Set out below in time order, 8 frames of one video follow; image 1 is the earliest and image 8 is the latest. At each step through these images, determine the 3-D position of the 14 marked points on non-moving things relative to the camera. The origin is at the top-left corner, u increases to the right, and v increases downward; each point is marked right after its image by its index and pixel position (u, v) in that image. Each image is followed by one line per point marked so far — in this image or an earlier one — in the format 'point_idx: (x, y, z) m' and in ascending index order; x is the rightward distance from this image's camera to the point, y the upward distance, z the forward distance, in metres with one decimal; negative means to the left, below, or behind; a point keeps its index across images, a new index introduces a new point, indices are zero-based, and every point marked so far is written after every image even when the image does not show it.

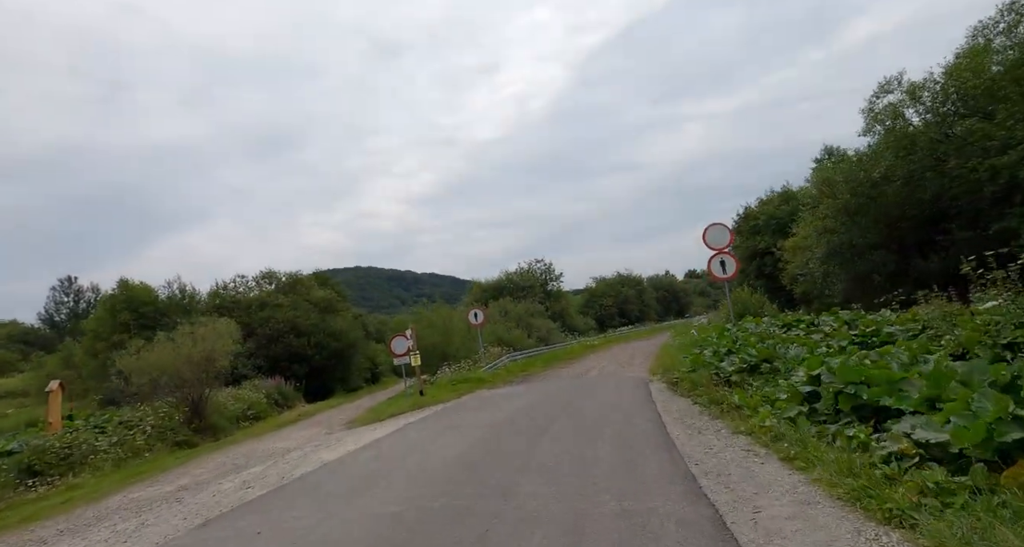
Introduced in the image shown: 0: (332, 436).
0: (-3.8, -3.5, +15.3) m
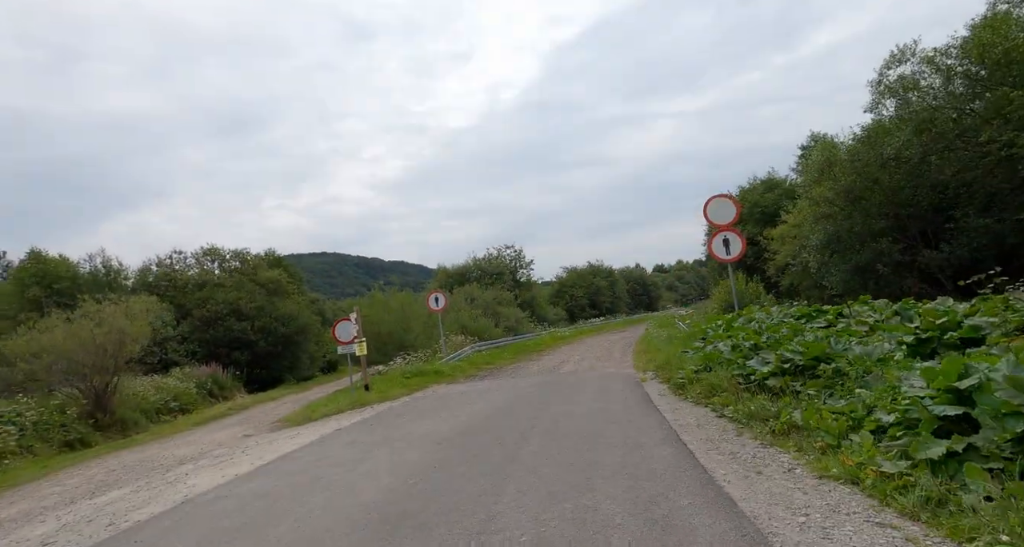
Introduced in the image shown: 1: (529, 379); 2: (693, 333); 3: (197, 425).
0: (-4.5, -2.9, +12.3) m
1: (+0.4, -2.4, +16.1) m
2: (+3.9, -1.3, +15.5) m
3: (-7.8, -3.8, +17.9) m
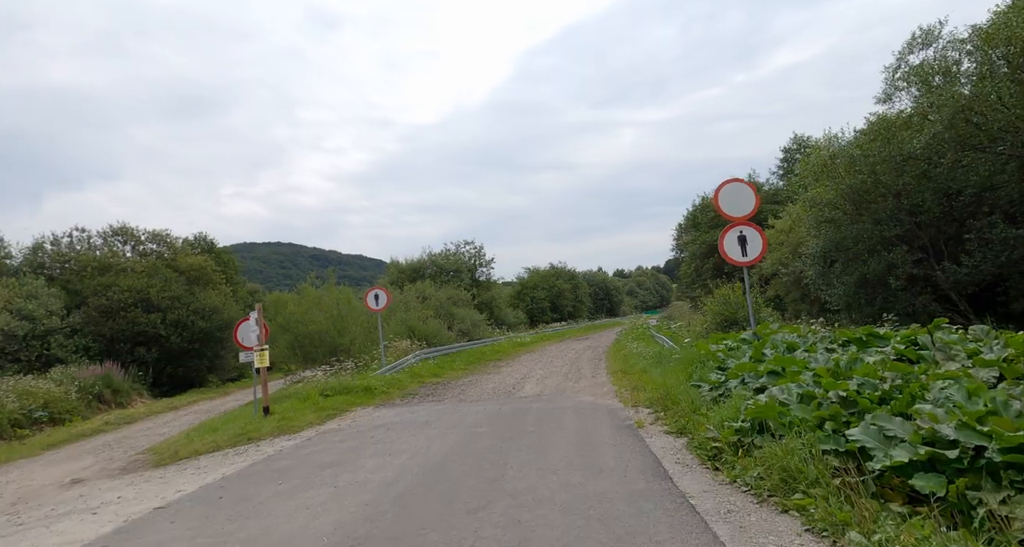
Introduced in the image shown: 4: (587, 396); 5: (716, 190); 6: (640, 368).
0: (-5.3, -2.6, +8.4) m
1: (-0.5, -2.3, +12.5) m
2: (+3.0, -1.4, +12.0) m
3: (-8.9, -3.4, +13.8) m
4: (+1.4, -2.2, +13.0) m
5: (+3.3, +1.4, +11.8) m
6: (+2.7, -2.0, +15.2) m
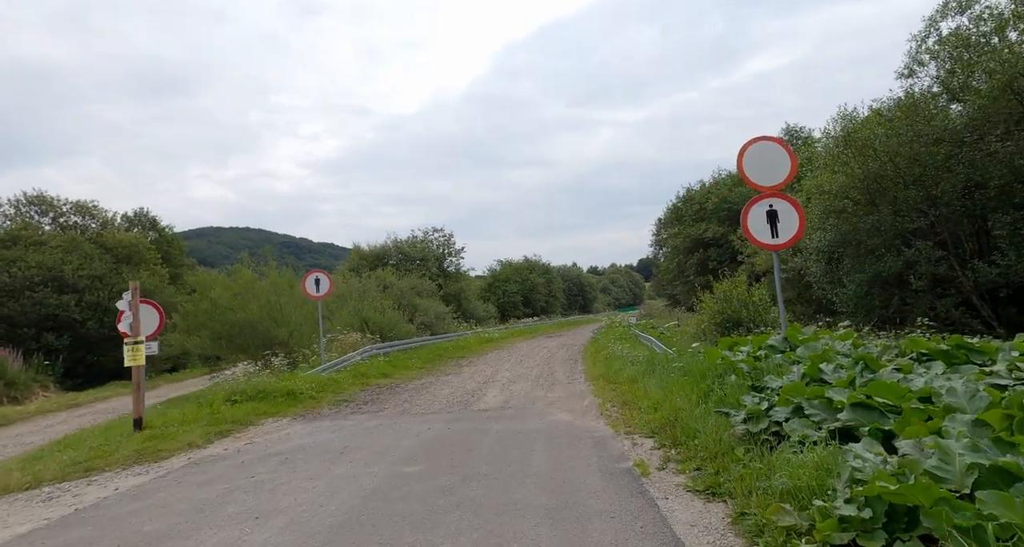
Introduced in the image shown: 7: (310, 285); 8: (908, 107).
0: (-5.7, -2.2, +5.4) m
1: (-1.1, -2.0, +9.6) m
2: (+2.5, -1.2, +9.2) m
3: (-9.6, -2.8, +10.6) m
4: (+0.8, -2.0, +10.2) m
5: (+2.9, +1.5, +9.0) m
6: (+2.0, -1.8, +12.5) m
7: (-4.6, -0.3, +16.5) m
8: (+10.2, +4.3, +18.4) m
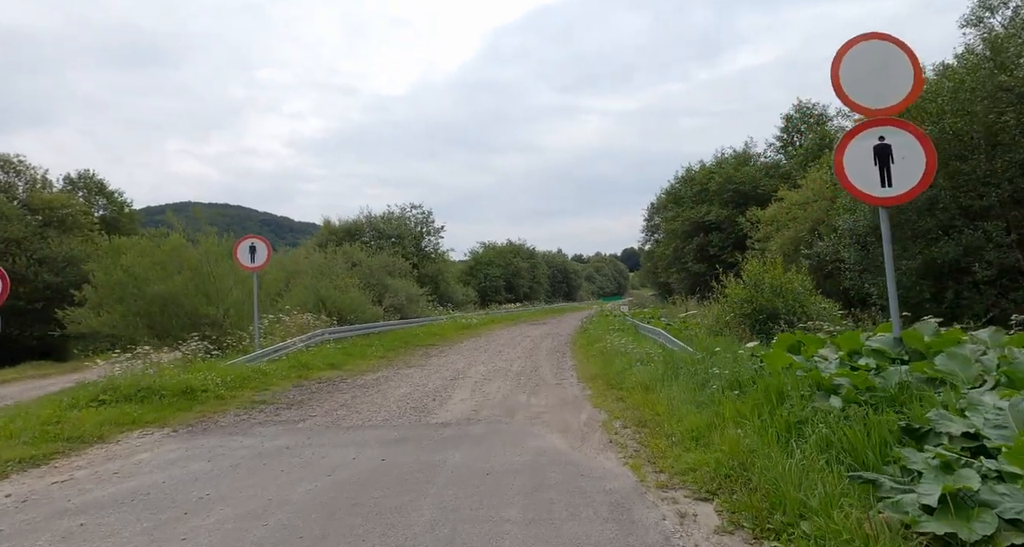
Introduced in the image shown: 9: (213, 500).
0: (-5.9, -1.7, +2.1) m
1: (-1.4, -1.6, +6.5) m
2: (+2.2, -0.9, +6.2) m
3: (-9.9, -2.1, +7.3) m
4: (+0.4, -1.6, +7.1) m
5: (+2.7, +1.8, +5.9) m
6: (+1.7, -1.4, +9.4) m
7: (-4.9, +0.4, +13.3) m
8: (+9.9, +4.6, +15.5) m
9: (-2.0, -1.5, +4.9) m
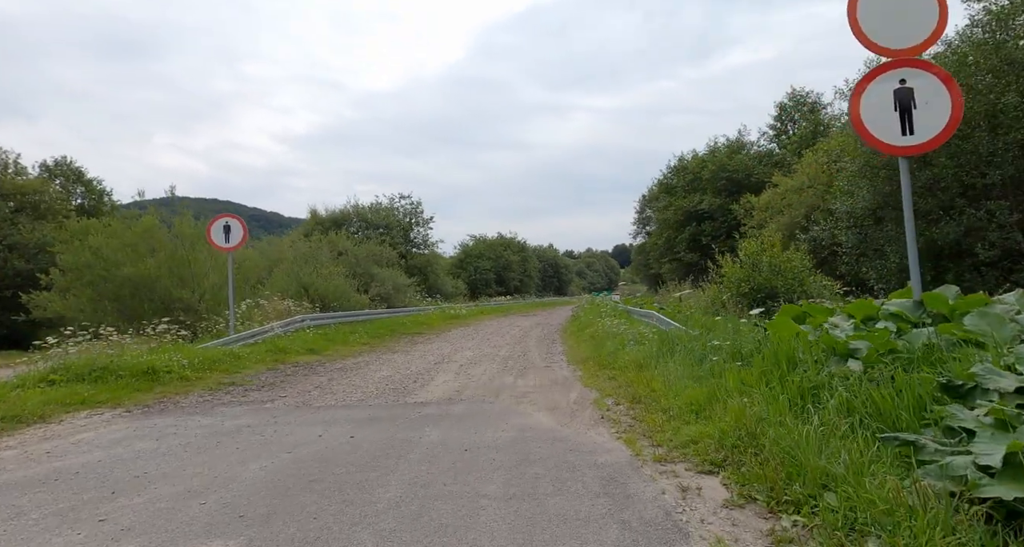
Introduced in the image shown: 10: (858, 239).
0: (-6.0, -1.4, +1.5) m
1: (-1.6, -1.3, +5.9) m
2: (+2.1, -0.6, +5.7) m
3: (-10.1, -1.8, +6.6) m
4: (+0.3, -1.3, +6.6) m
5: (+2.5, +2.1, +5.4) m
6: (+1.5, -1.1, +8.9) m
7: (-5.2, +0.7, +12.6) m
8: (+9.6, +4.9, +15.0) m
9: (-2.2, -1.2, +4.3) m
10: (+8.5, +0.8, +17.7) m
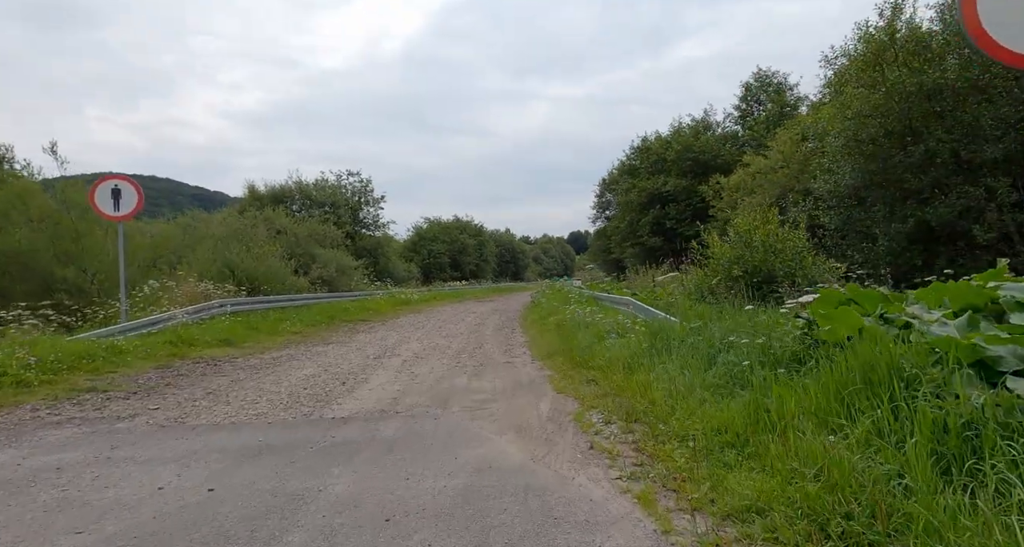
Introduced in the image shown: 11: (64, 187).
0: (-6.0, -1.3, -0.8) m
1: (-1.8, -1.1, +3.9) m
2: (+1.8, -0.4, +3.9) m
3: (-10.4, -1.5, +4.1) m
4: (0.0, -1.1, +4.7) m
5: (+2.3, +2.3, +3.5) m
6: (+1.0, -0.8, +7.0) m
7: (-5.8, +1.1, +10.4) m
8: (+8.8, +5.2, +13.5) m
9: (-2.3, -1.0, +2.3) m
10: (+7.5, +1.2, +16.3) m
11: (-8.1, +1.4, +12.8) m
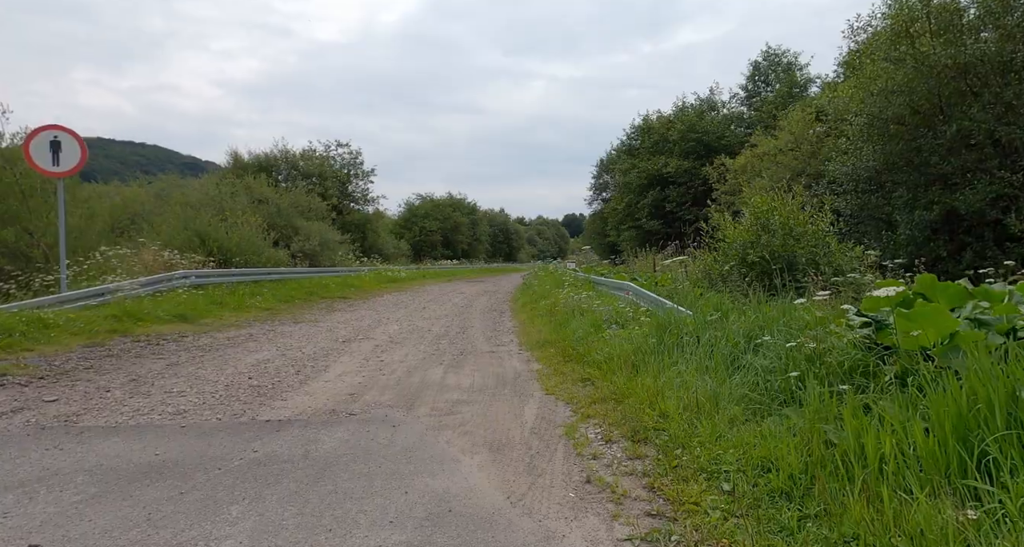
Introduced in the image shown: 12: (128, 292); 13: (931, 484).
0: (-6.1, -1.1, -1.9) m
1: (-2.0, -0.9, +2.8) m
2: (+1.7, -0.3, +2.8) m
3: (-10.5, -1.1, +2.9) m
4: (-0.2, -1.0, +3.6) m
5: (+2.3, +2.3, +2.4) m
6: (+0.9, -0.7, +5.9) m
7: (-6.0, +1.5, +9.2) m
8: (+8.8, +5.3, +12.3) m
9: (-2.4, -0.9, +1.2) m
10: (+7.4, +1.4, +15.2) m
11: (-8.2, +2.0, +11.6) m
12: (-5.6, -0.2, +10.4) m
13: (+1.4, -0.6, +2.3) m
